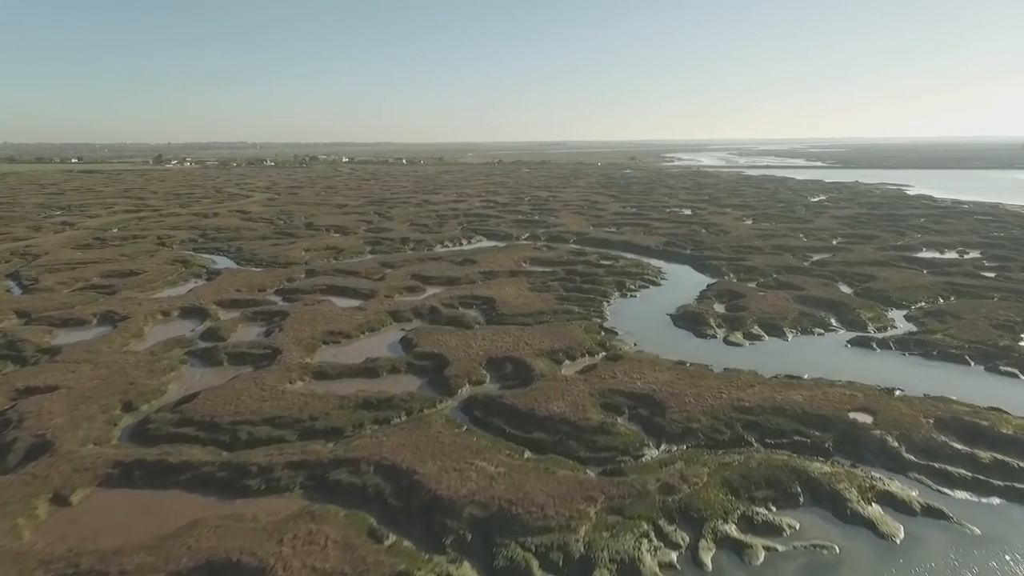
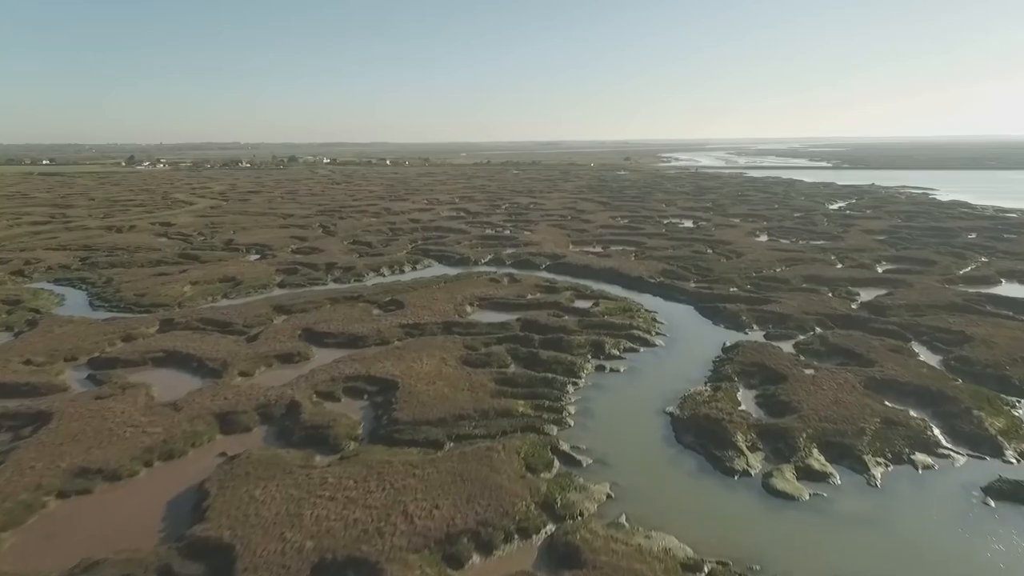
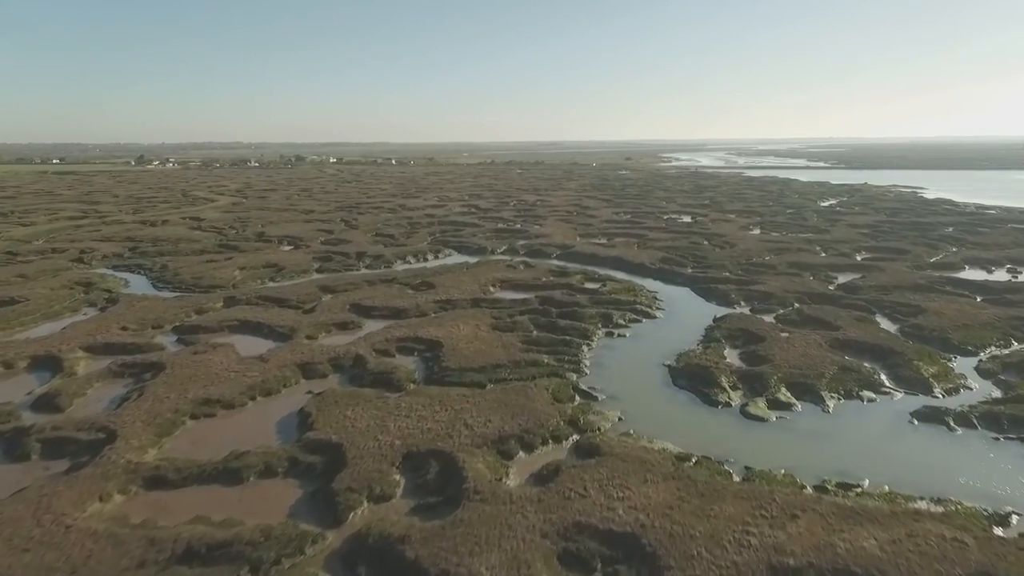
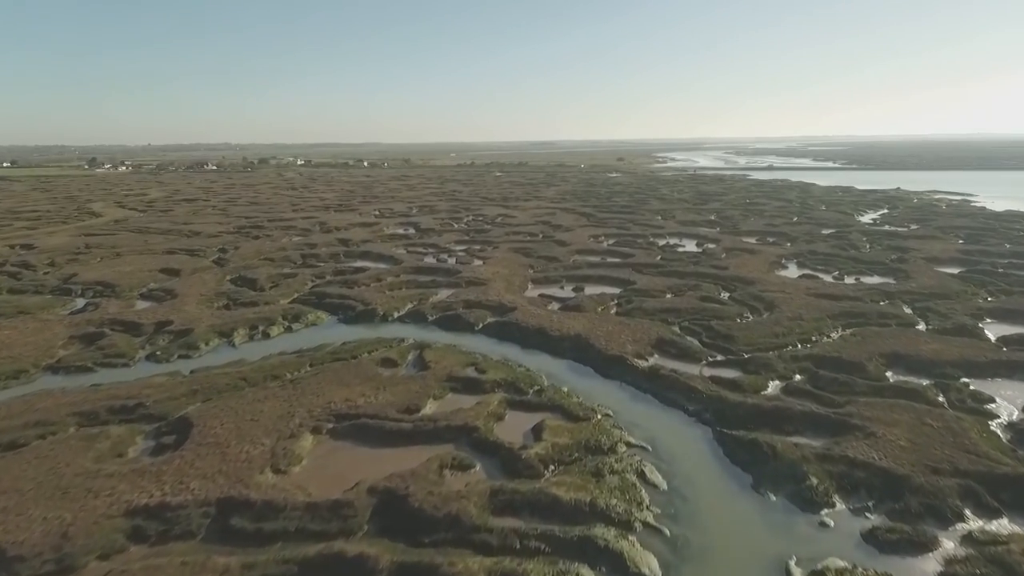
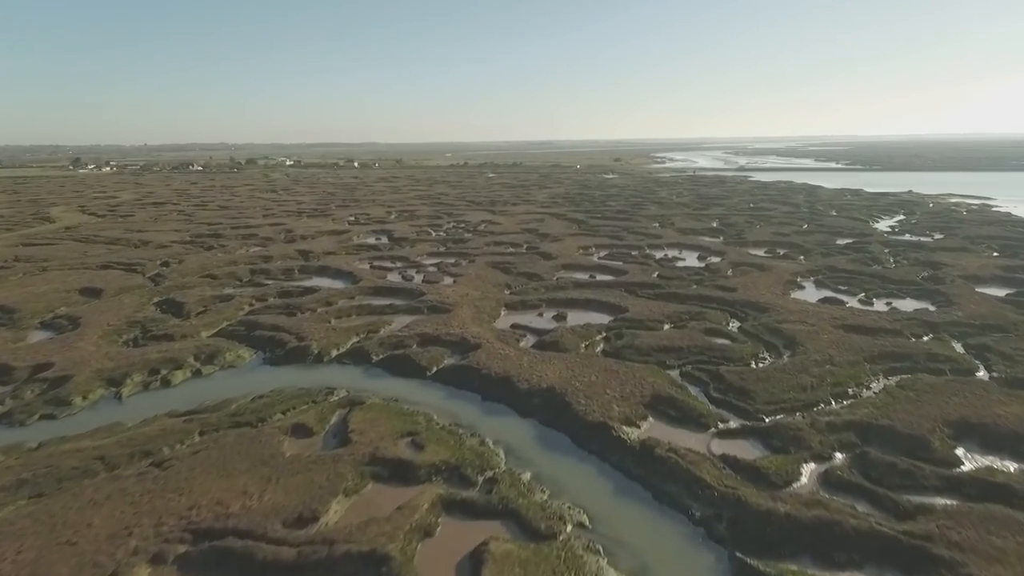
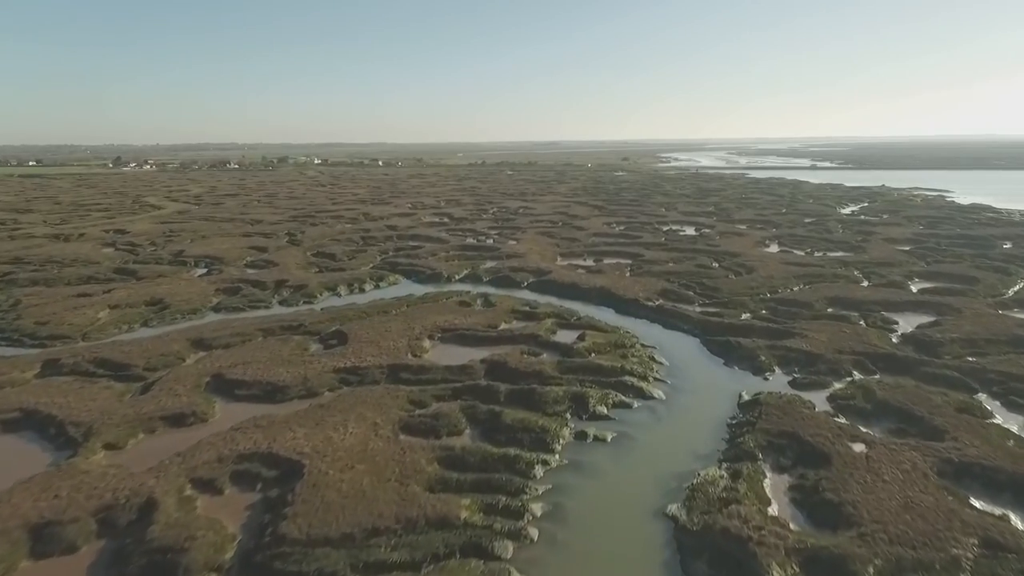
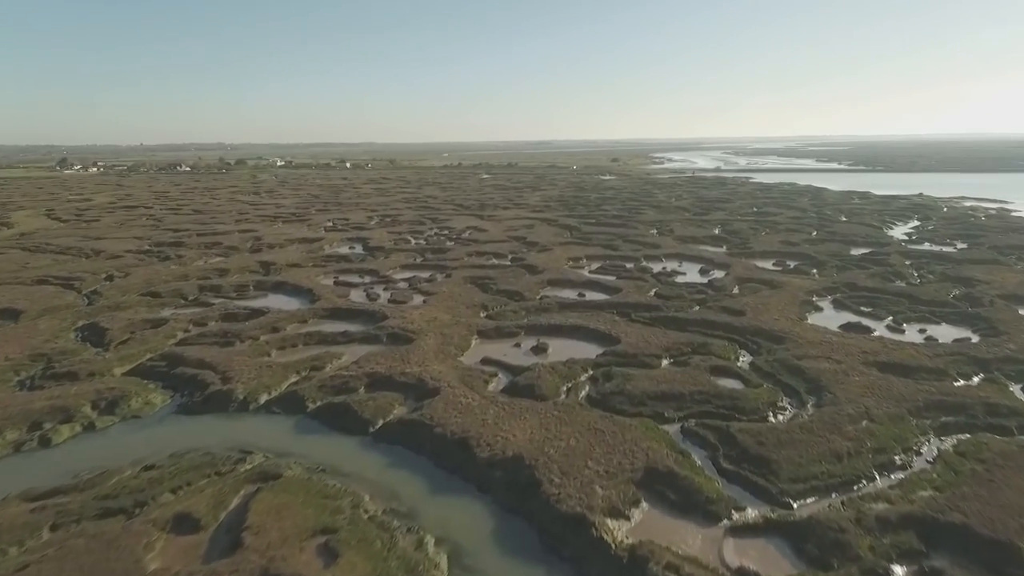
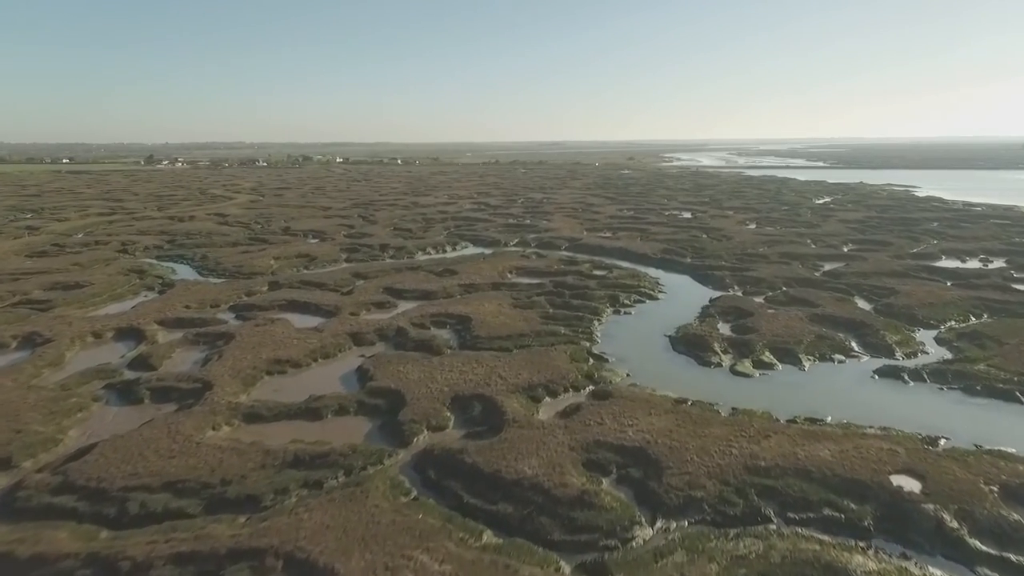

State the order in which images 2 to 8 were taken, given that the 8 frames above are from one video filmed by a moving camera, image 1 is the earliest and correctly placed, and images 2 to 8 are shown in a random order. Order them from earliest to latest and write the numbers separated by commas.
8, 3, 2, 6, 4, 5, 7
